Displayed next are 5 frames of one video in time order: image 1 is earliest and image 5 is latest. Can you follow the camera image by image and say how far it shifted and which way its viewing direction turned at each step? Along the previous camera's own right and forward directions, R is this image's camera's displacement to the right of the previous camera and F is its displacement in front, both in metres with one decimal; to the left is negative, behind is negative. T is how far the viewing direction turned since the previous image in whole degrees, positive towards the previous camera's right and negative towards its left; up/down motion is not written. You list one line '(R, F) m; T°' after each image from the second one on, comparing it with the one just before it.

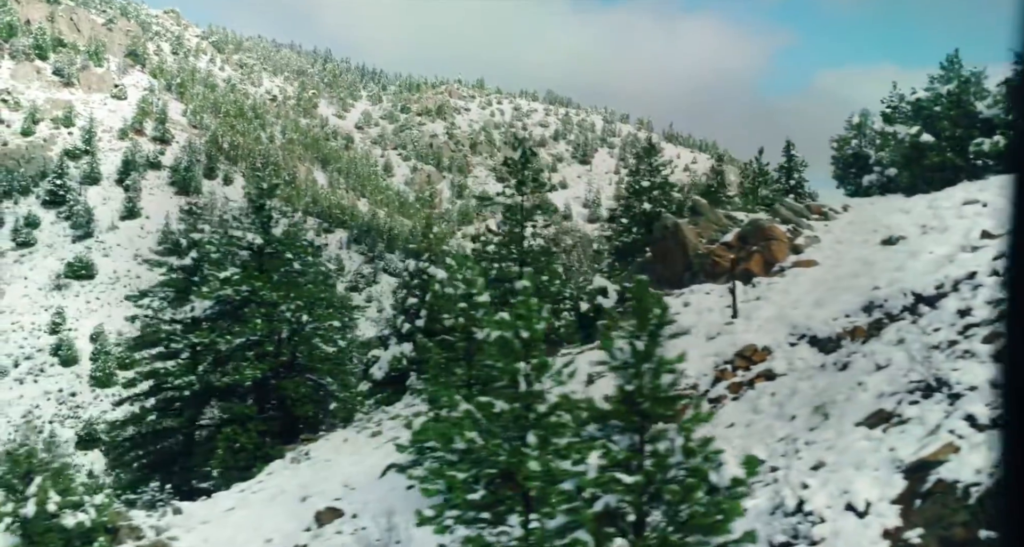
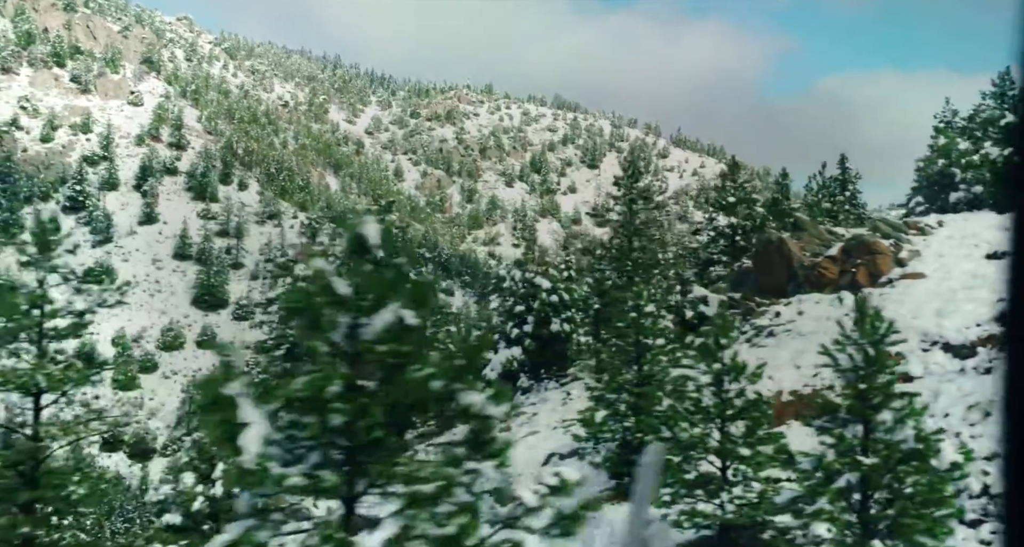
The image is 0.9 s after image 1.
(-1.4, -1.2) m; 0°
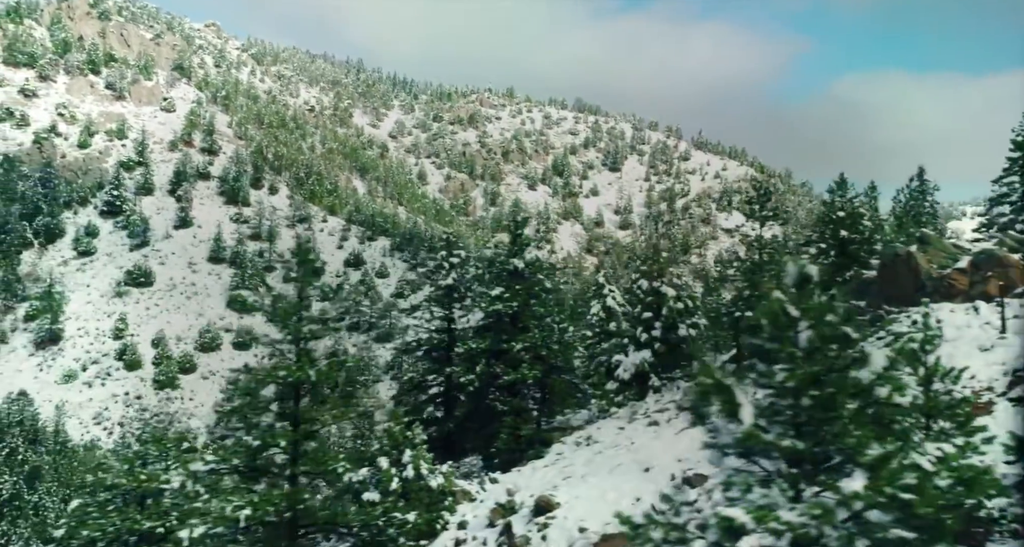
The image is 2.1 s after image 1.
(-1.9, -1.7) m; -1°
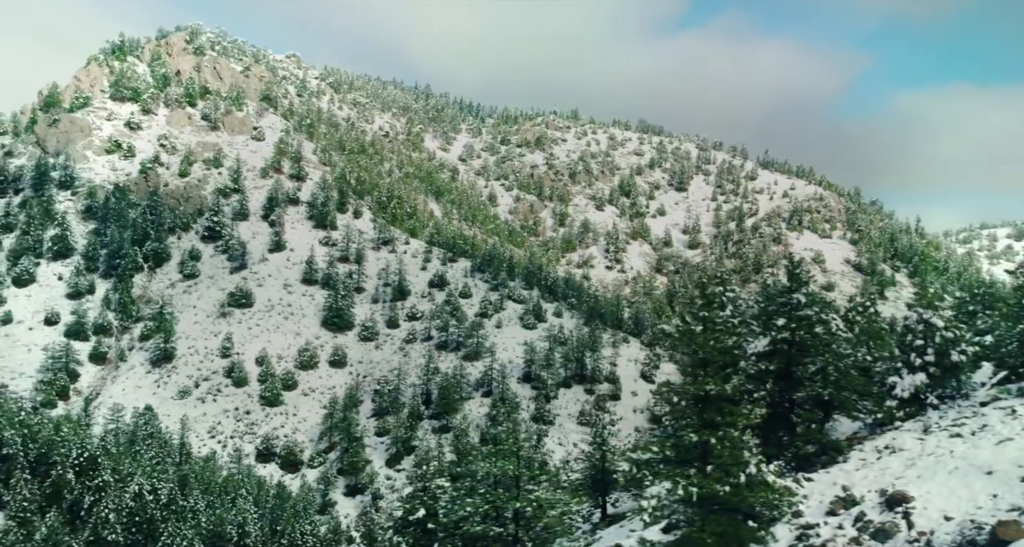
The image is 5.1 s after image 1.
(-4.0, -4.7) m; -3°
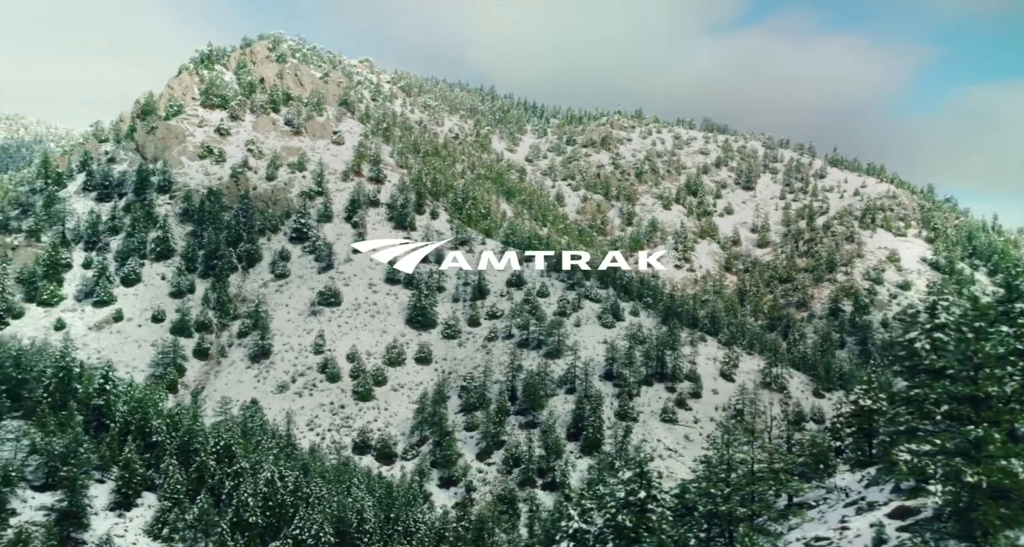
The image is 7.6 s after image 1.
(-3.7, -3.1) m; -3°
